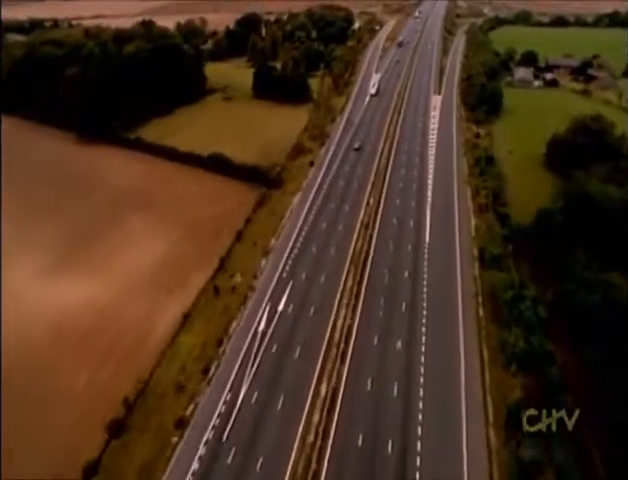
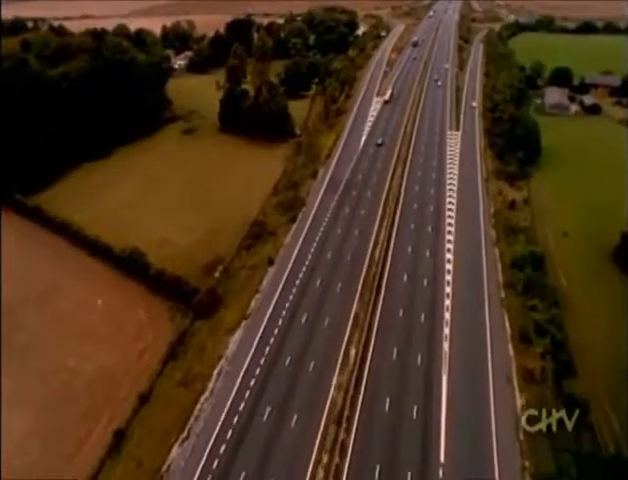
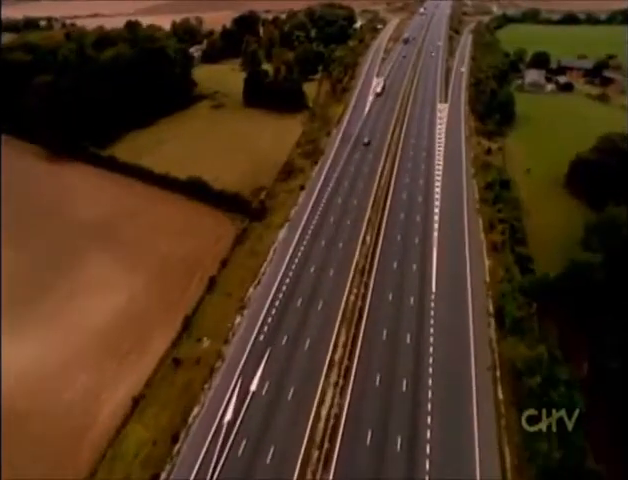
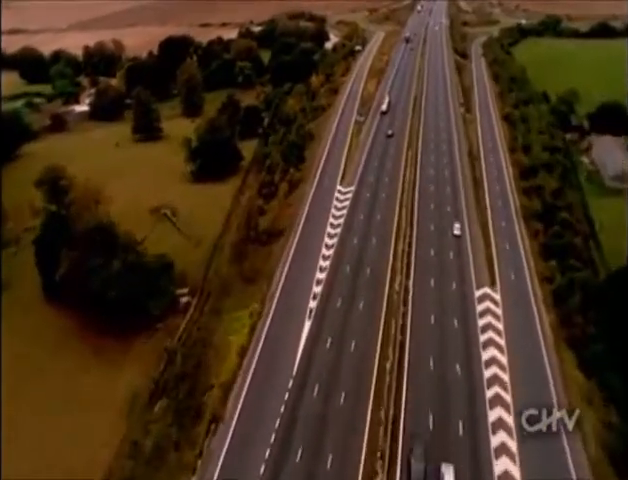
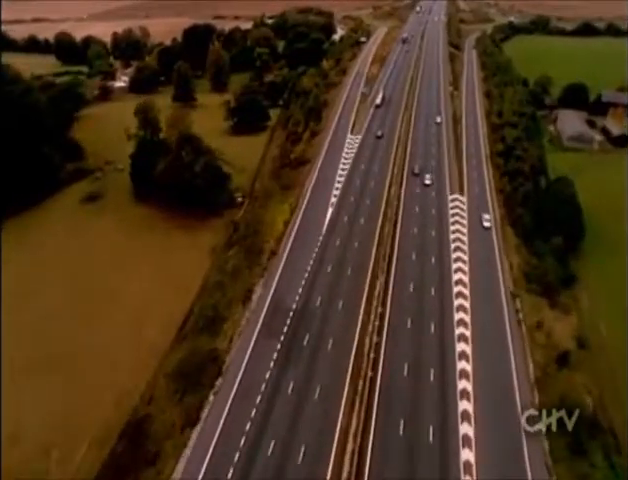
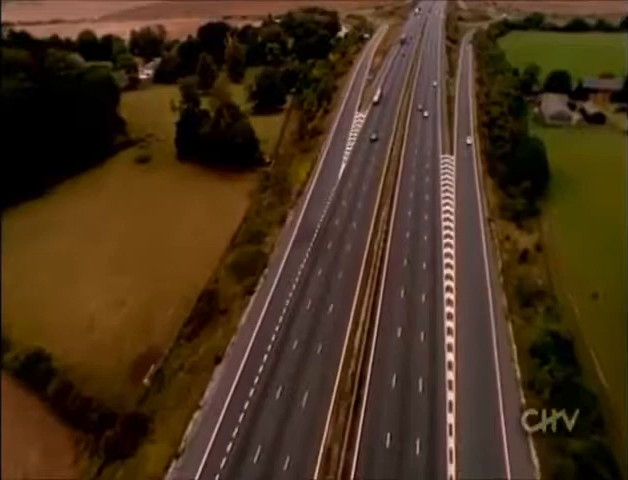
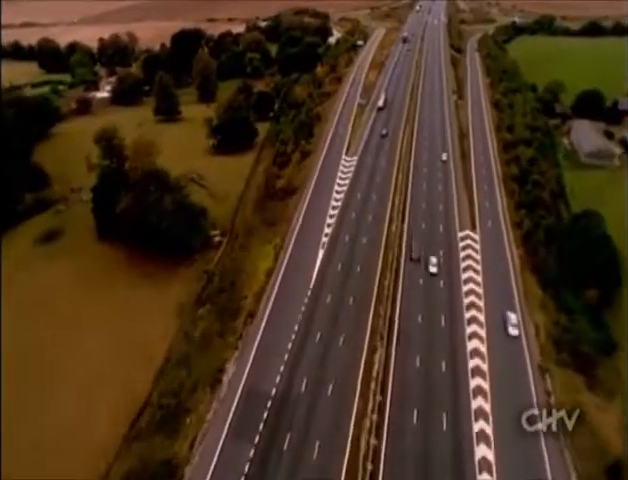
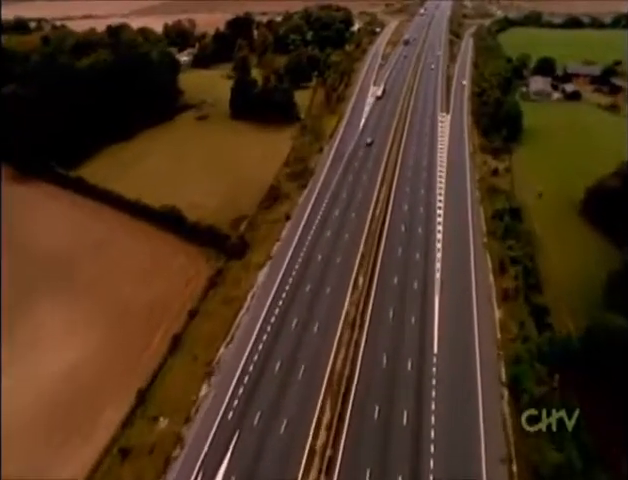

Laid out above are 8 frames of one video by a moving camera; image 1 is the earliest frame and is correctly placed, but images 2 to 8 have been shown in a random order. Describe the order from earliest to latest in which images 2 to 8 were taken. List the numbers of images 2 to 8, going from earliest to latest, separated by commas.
3, 8, 2, 6, 5, 7, 4
